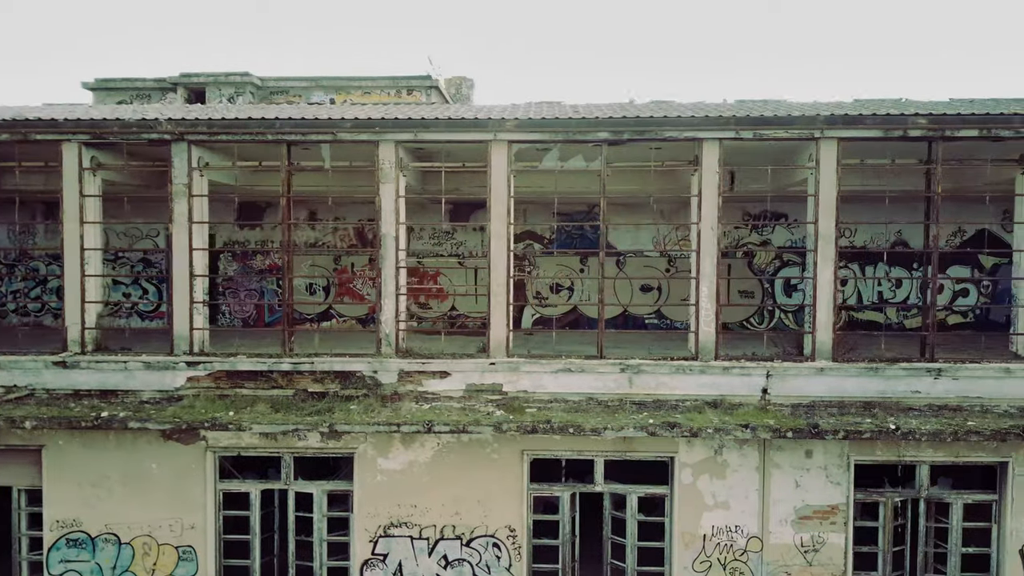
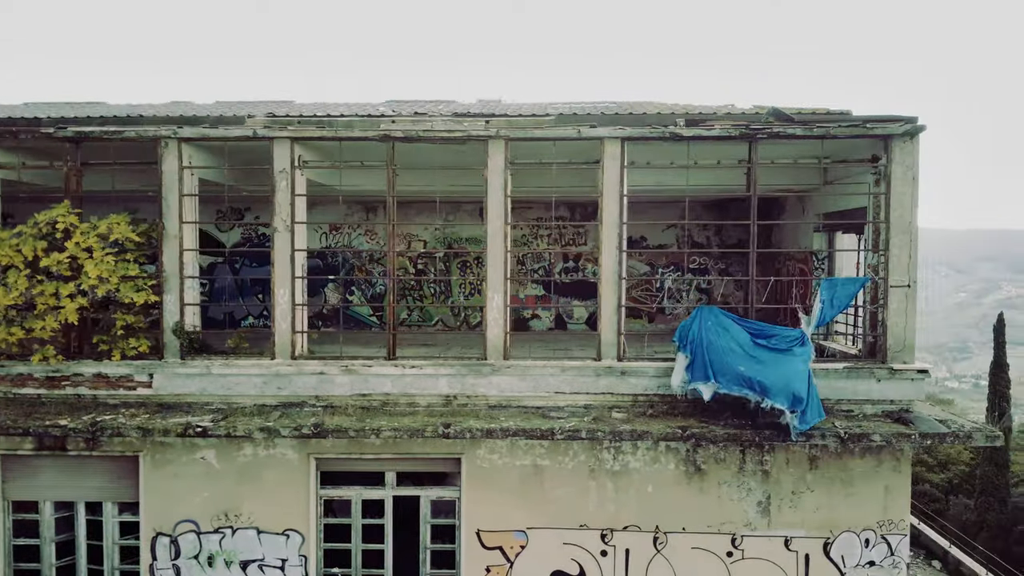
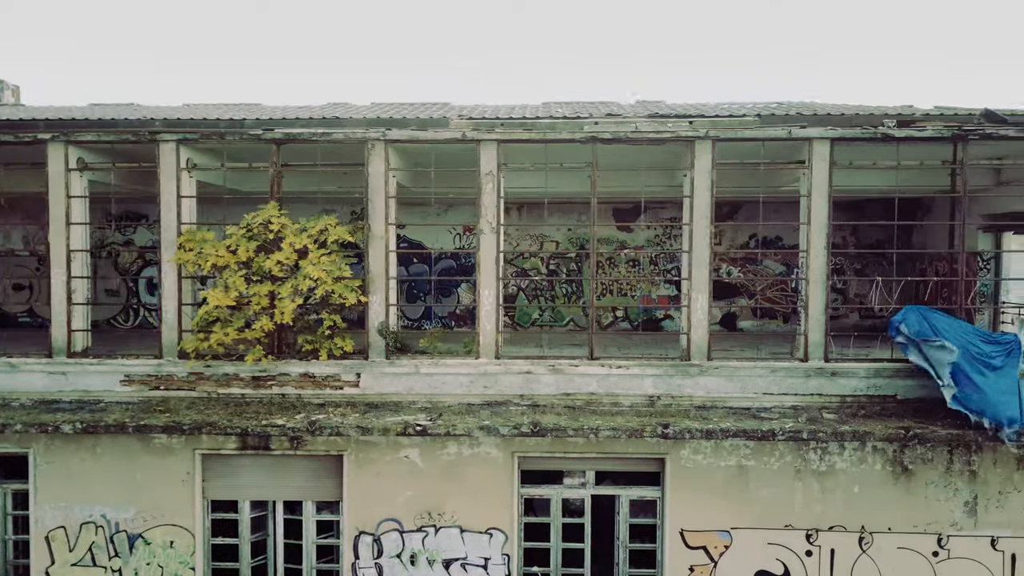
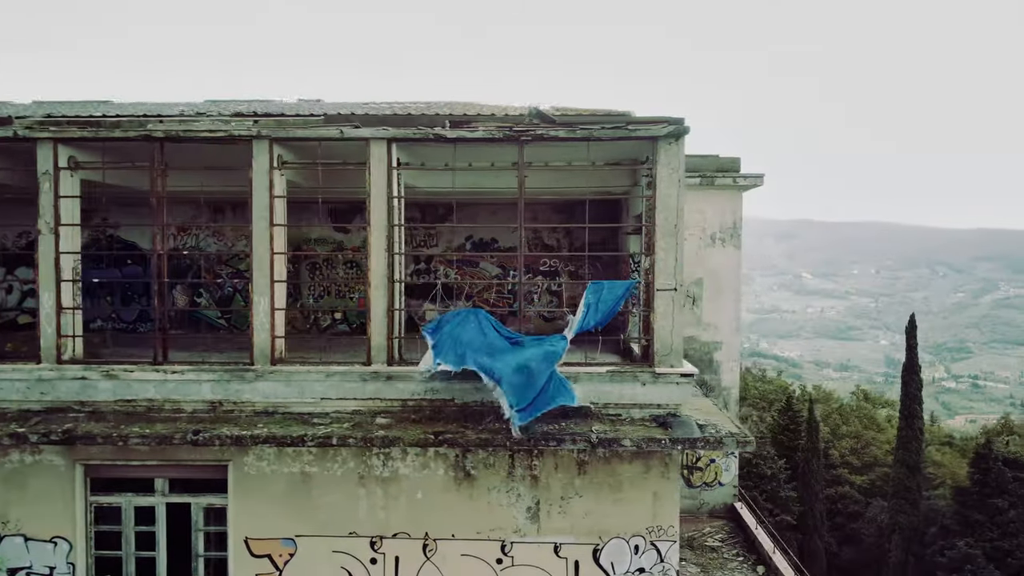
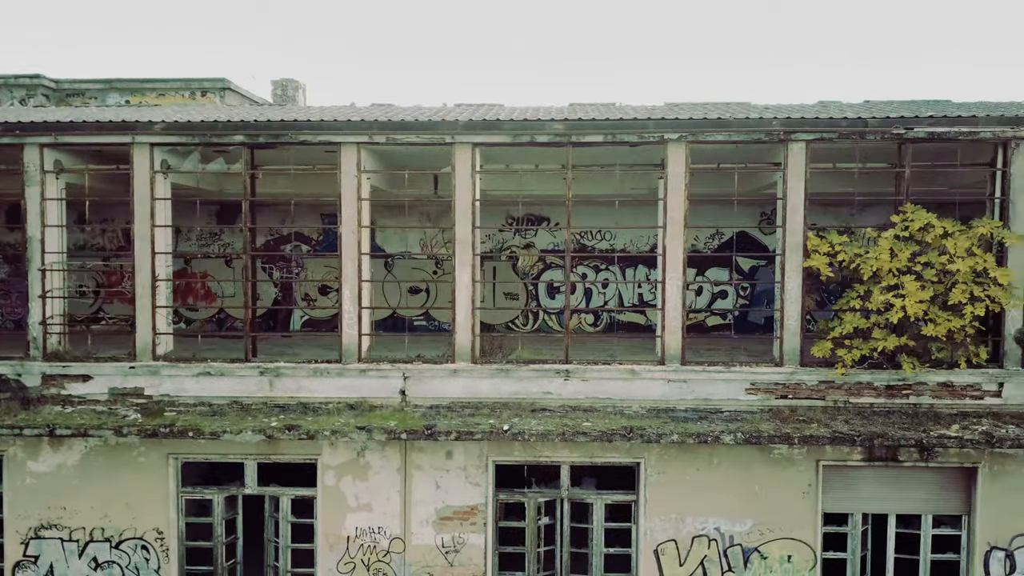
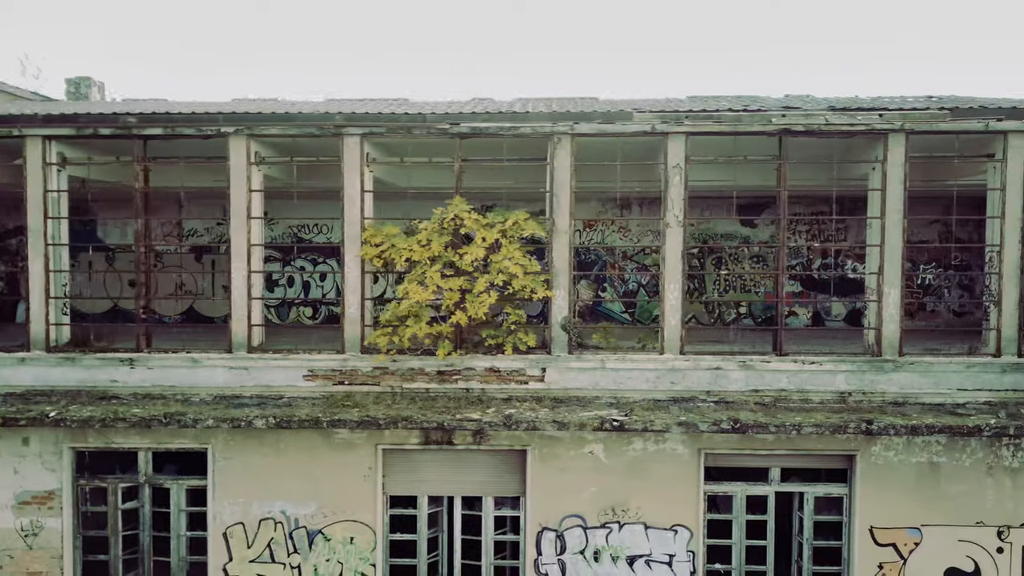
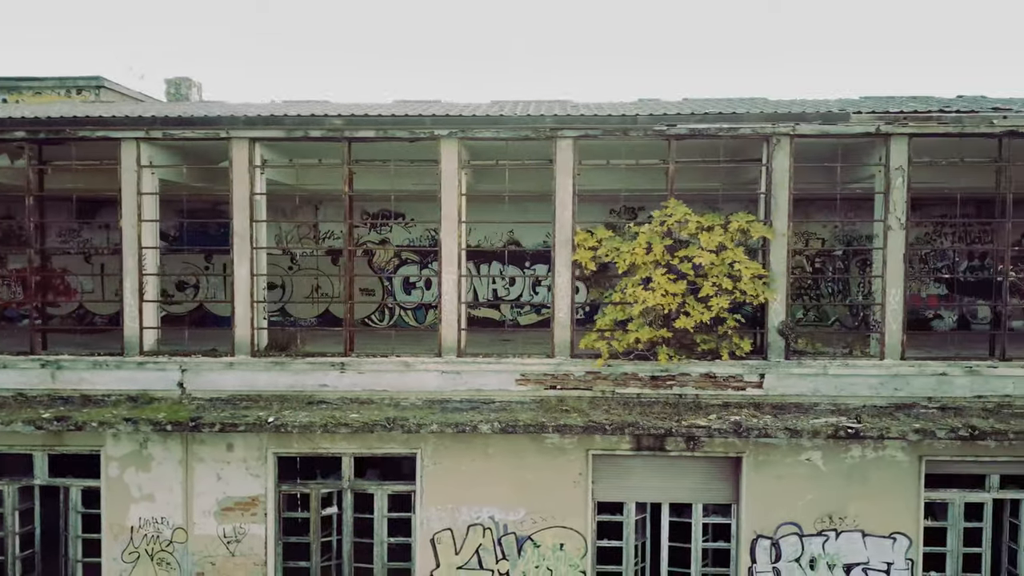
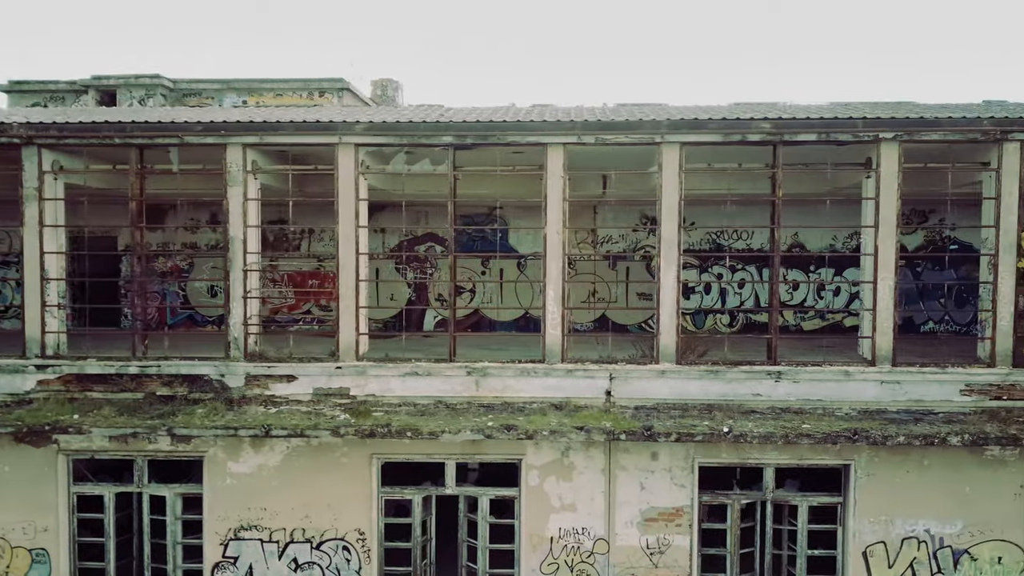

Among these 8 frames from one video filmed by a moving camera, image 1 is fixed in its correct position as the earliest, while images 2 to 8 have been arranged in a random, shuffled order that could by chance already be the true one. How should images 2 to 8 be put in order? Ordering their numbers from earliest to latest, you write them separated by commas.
8, 5, 7, 6, 3, 2, 4
